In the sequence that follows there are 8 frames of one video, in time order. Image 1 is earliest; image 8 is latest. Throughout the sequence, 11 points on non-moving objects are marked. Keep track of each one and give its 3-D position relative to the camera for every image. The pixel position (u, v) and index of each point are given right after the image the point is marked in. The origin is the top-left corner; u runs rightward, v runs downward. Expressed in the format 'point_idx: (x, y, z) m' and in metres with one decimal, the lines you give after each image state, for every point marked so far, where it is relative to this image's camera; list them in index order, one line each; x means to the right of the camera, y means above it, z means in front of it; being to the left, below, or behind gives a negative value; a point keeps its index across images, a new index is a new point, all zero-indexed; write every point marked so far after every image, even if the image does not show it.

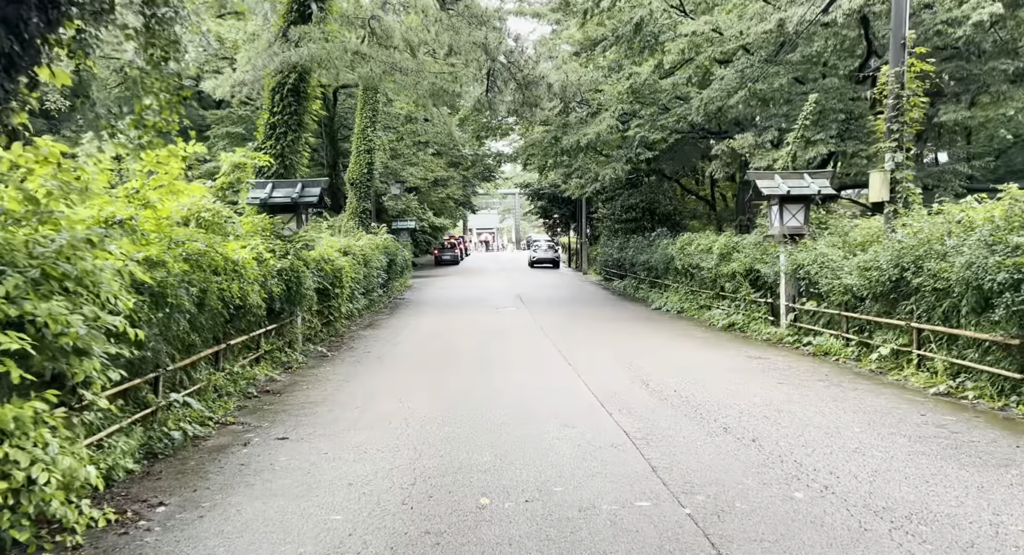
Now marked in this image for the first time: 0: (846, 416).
0: (+2.9, -1.2, +6.4) m
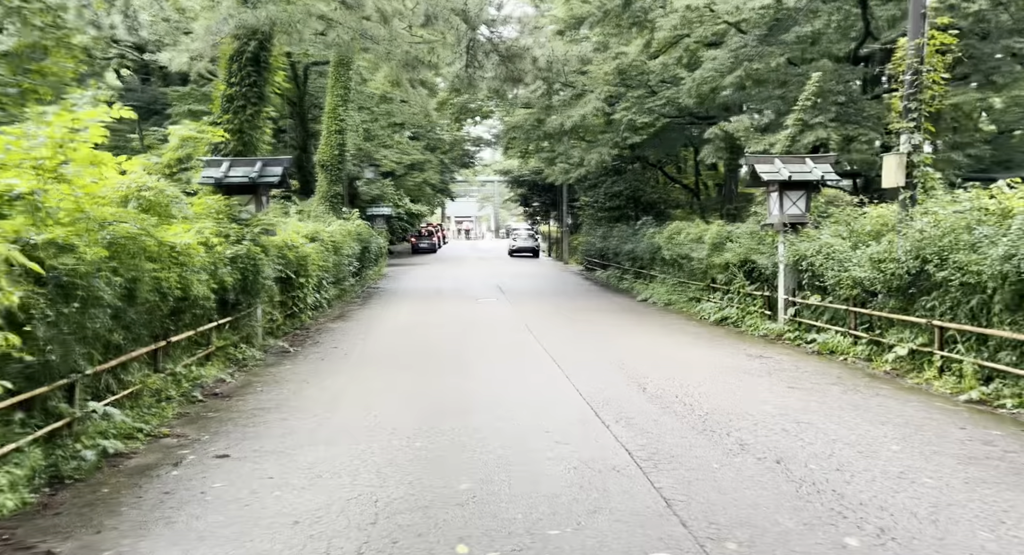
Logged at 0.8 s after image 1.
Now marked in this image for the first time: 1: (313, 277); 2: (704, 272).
0: (+2.7, -1.1, +5.6) m
1: (-3.6, 0.0, +13.4) m
2: (+3.8, +0.1, +14.7) m
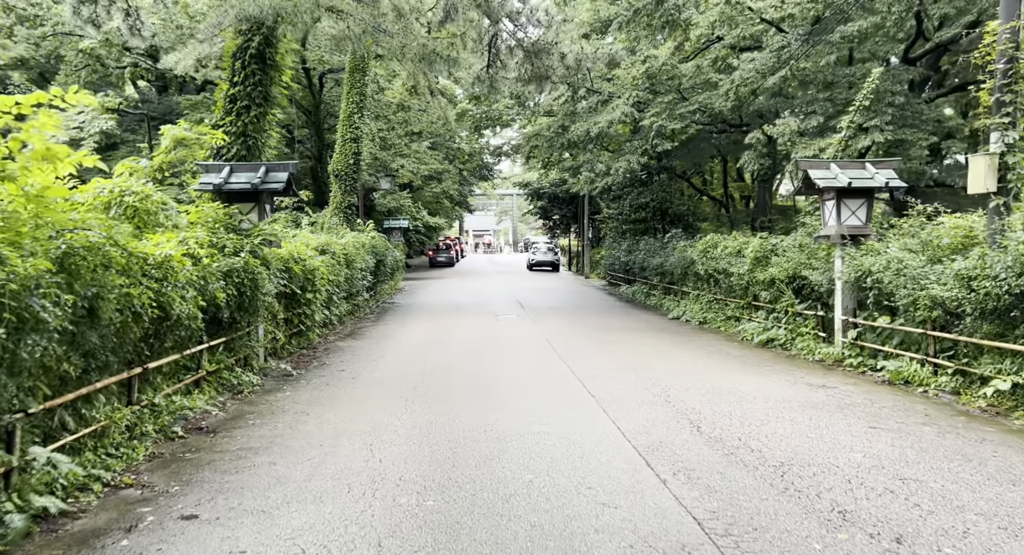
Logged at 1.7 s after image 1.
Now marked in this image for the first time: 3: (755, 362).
0: (+3.0, -1.3, +4.4) m
1: (-3.2, -0.3, +12.4) m
2: (+4.2, -0.2, +13.5) m
3: (+3.3, -1.1, +10.2) m
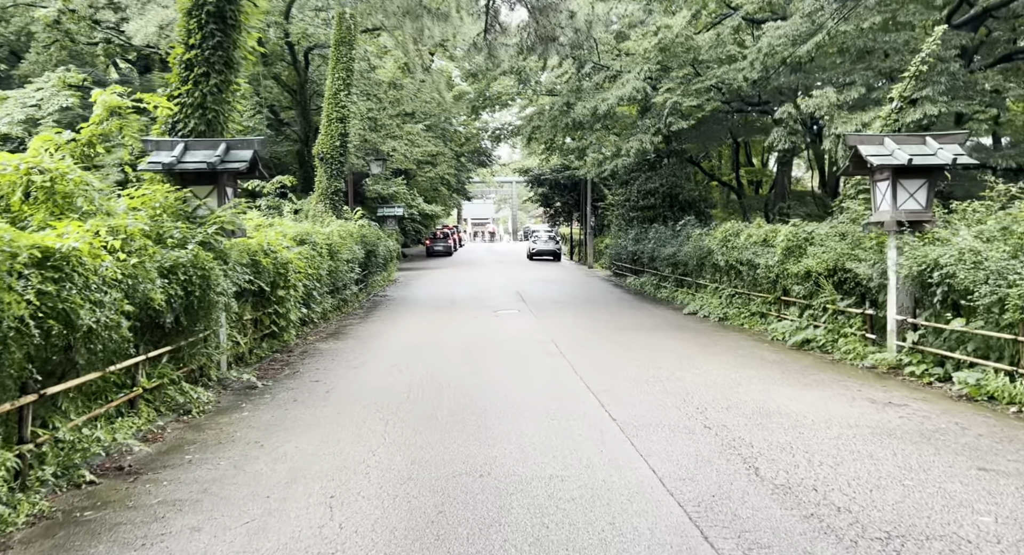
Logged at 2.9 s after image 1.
0: (+3.0, -1.3, +3.1) m
1: (-3.2, -0.2, +11.0) m
2: (+4.3, -0.1, +12.1) m
3: (+3.4, -1.1, +8.8) m
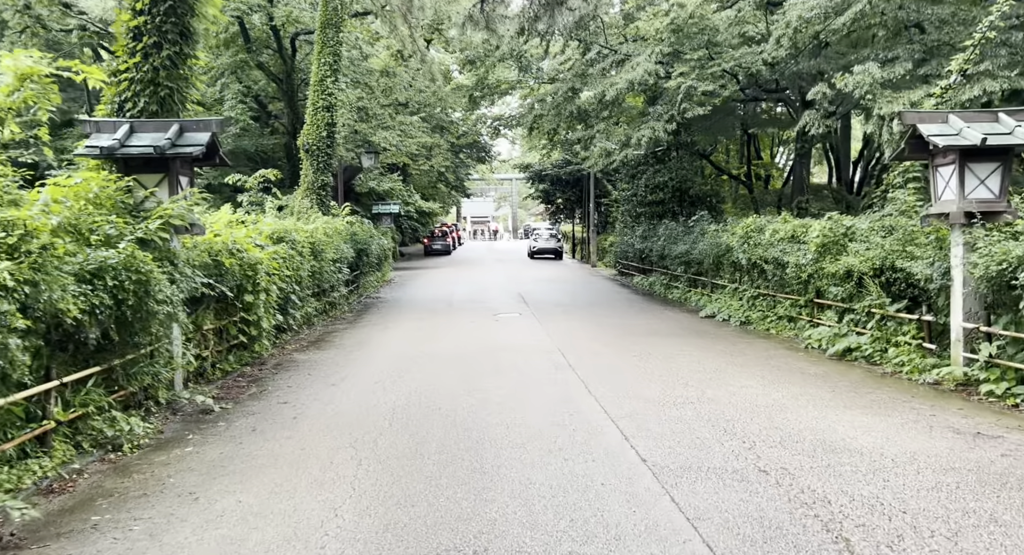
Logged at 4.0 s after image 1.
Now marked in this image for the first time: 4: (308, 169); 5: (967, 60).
0: (+3.0, -1.3, +1.8) m
1: (-3.2, -0.2, +9.7) m
2: (+4.3, -0.1, +10.9) m
3: (+3.4, -1.1, +7.5) m
4: (-4.6, +2.5, +16.9) m
5: (+5.5, +2.6, +9.1) m
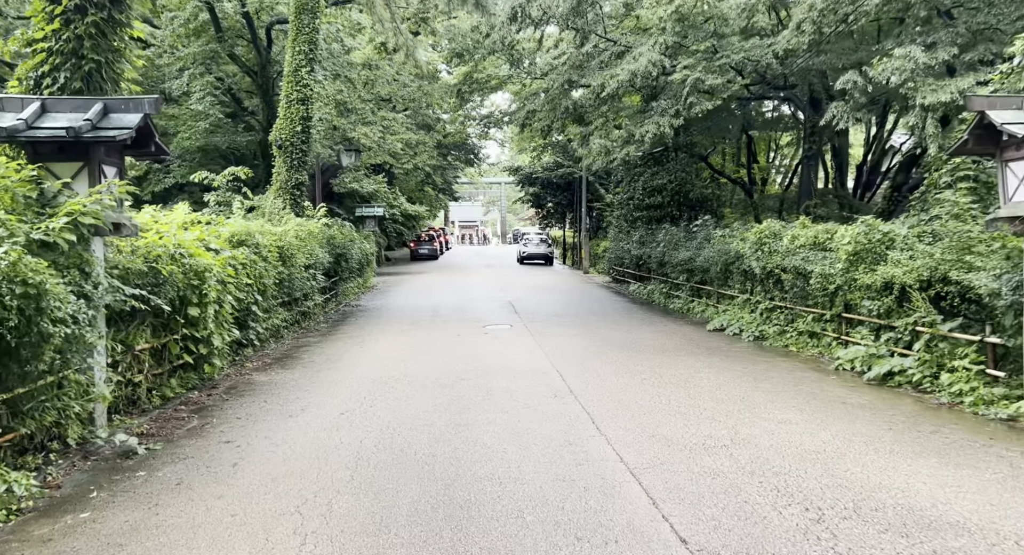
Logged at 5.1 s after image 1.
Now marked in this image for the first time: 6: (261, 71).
0: (+3.0, -1.4, +0.6) m
1: (-3.3, -0.3, +8.4) m
2: (+4.2, -0.2, +9.7) m
3: (+3.3, -1.2, +6.3) m
4: (-4.8, +2.3, +15.6) m
5: (+5.5, +2.5, +8.0) m
6: (-6.4, +5.3, +19.0) m
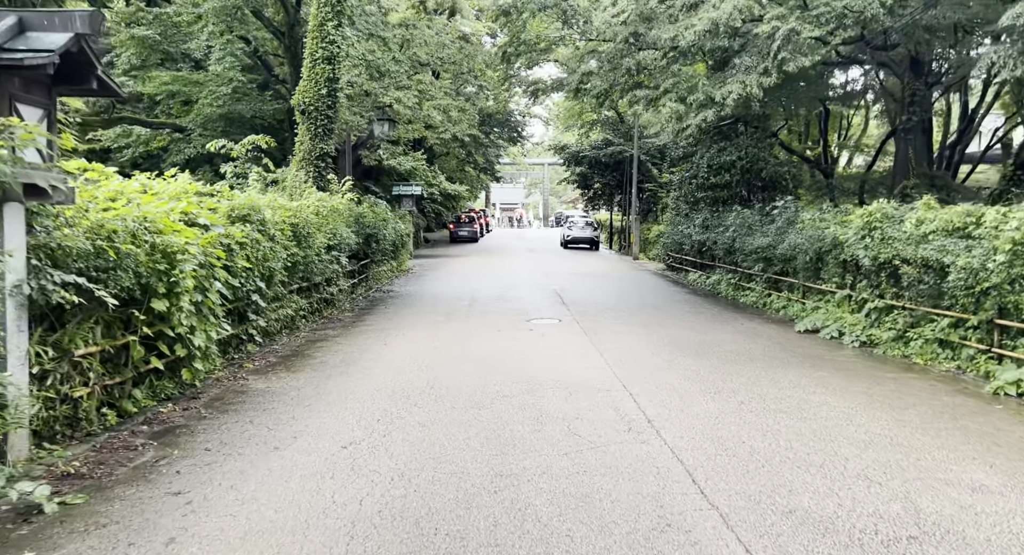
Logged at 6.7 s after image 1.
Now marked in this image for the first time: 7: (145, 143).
0: (+3.1, -1.5, -1.5) m
1: (-2.7, -0.1, +6.7) m
2: (+4.7, -0.2, +7.6) m
3: (+3.7, -1.2, +4.2) m
4: (-3.9, +2.6, +13.8) m
5: (+6.0, +2.5, +5.7) m
6: (-5.2, +5.7, +17.3) m
7: (-9.2, +3.4, +18.6) m
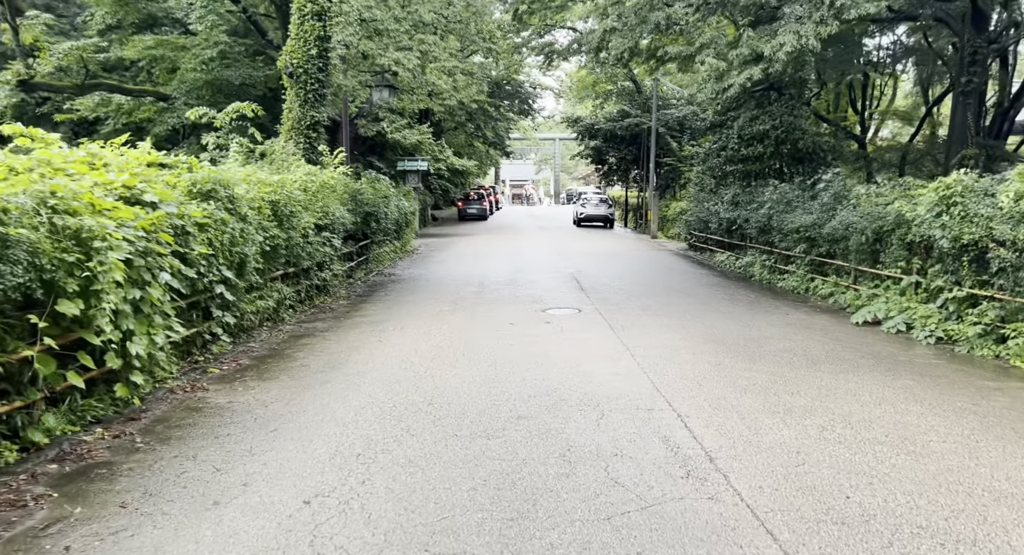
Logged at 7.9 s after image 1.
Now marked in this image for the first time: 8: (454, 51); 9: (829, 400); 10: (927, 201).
0: (+3.1, -1.7, -2.8) m
1: (-2.6, -0.1, +5.3) m
2: (+4.9, -0.1, +6.1) m
3: (+3.8, -1.2, +2.8) m
4: (-3.6, +2.9, +12.4) m
5: (+6.1, +2.5, +4.1) m
6: (-5.0, +6.1, +15.8) m
7: (-8.9, +3.8, +17.2) m
8: (-1.4, +5.4, +17.9) m
9: (+2.5, -0.9, +5.7) m
10: (+4.9, +0.9, +8.8) m
